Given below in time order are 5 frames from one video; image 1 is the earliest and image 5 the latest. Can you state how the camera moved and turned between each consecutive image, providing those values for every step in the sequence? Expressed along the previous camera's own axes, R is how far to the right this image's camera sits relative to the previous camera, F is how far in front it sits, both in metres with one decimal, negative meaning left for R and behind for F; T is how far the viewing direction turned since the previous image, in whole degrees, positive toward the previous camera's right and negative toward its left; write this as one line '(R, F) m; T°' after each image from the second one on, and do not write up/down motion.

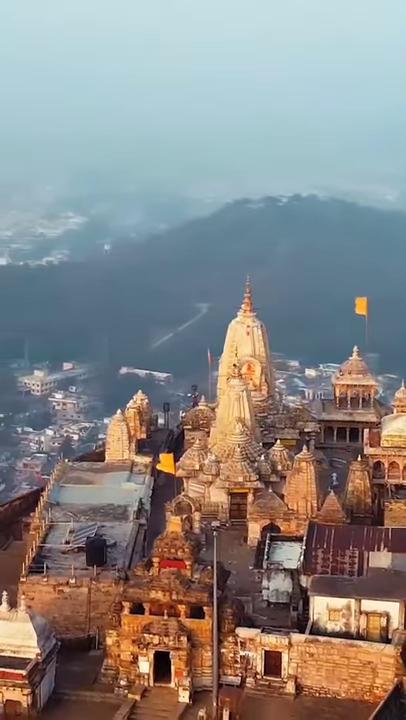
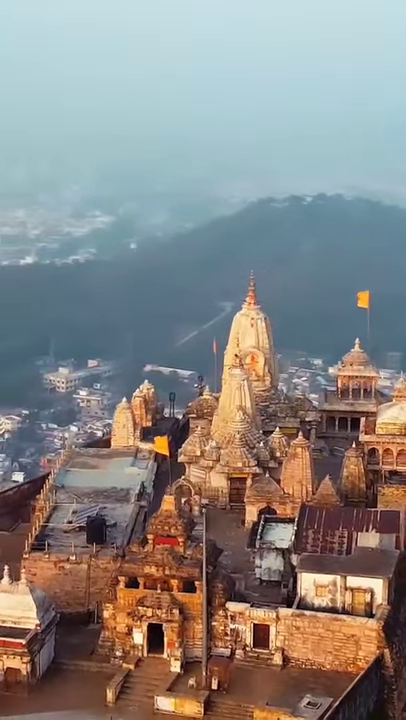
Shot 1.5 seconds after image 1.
(+0.5, -0.9) m; -1°
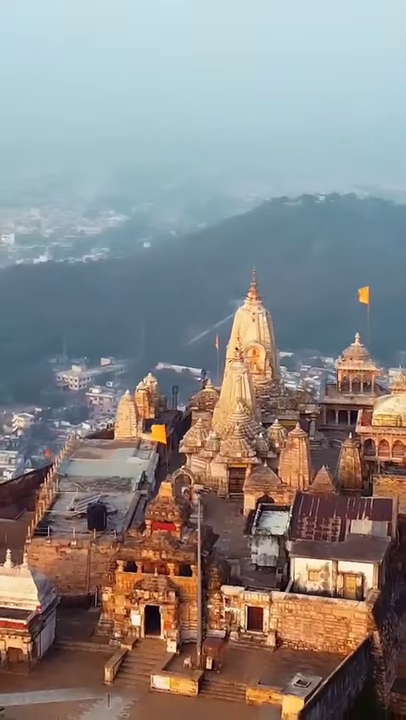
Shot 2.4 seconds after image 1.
(+0.3, -0.6) m; -1°
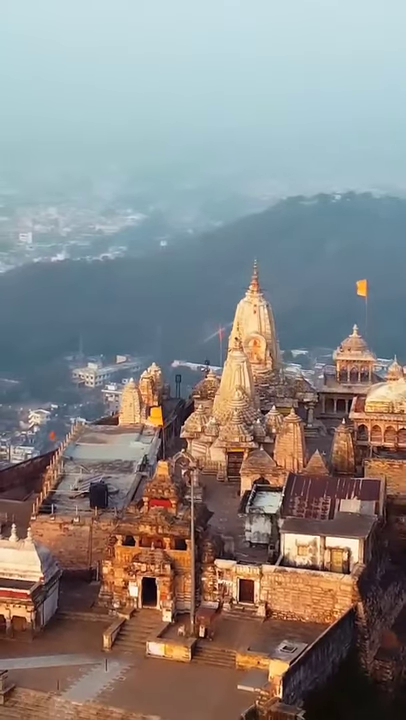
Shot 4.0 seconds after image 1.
(+0.4, -1.1) m; -1°
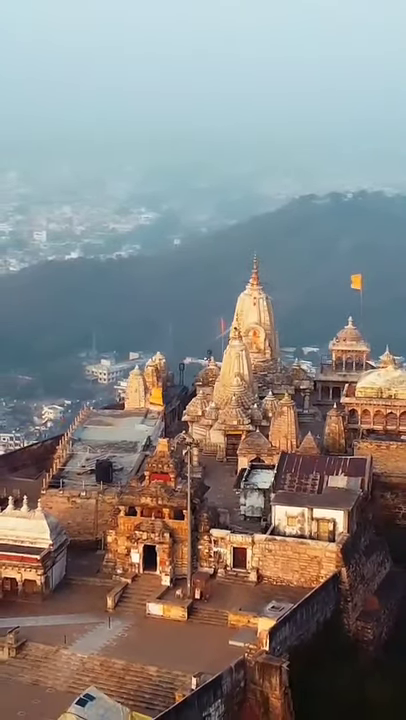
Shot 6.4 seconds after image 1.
(+0.3, -1.7) m; -1°
